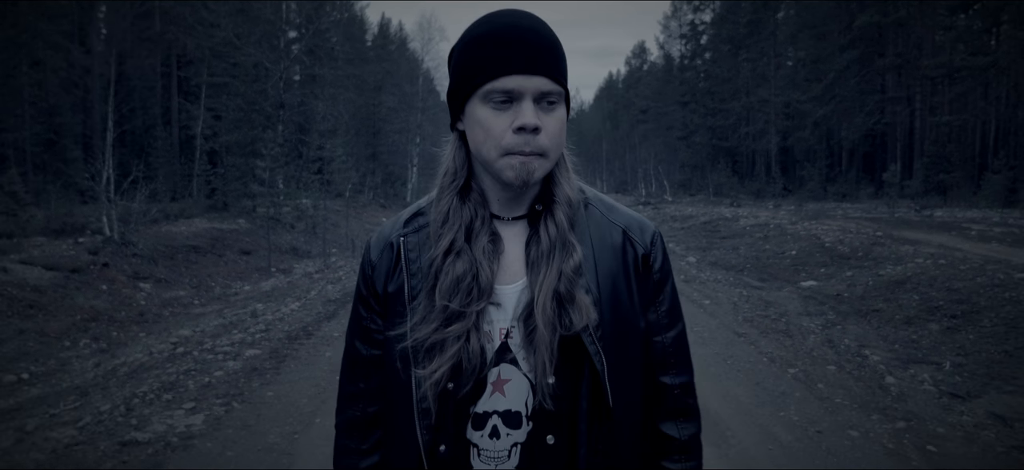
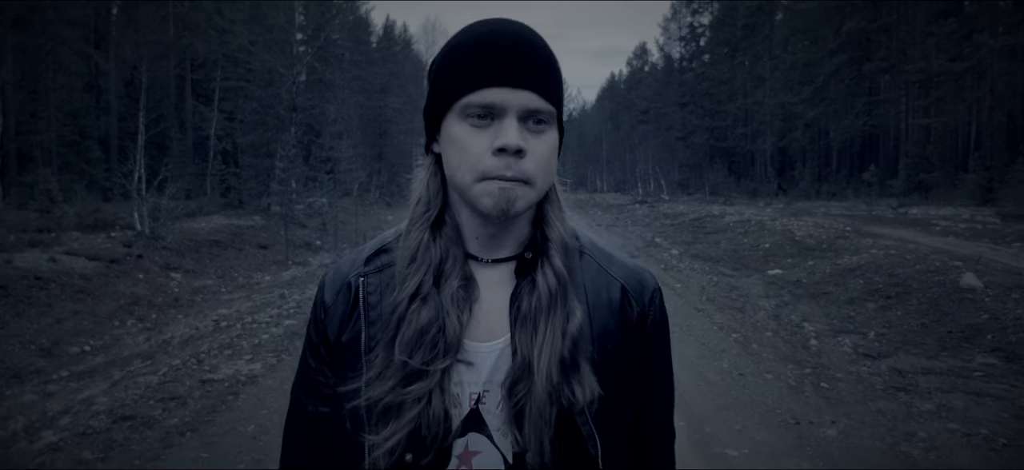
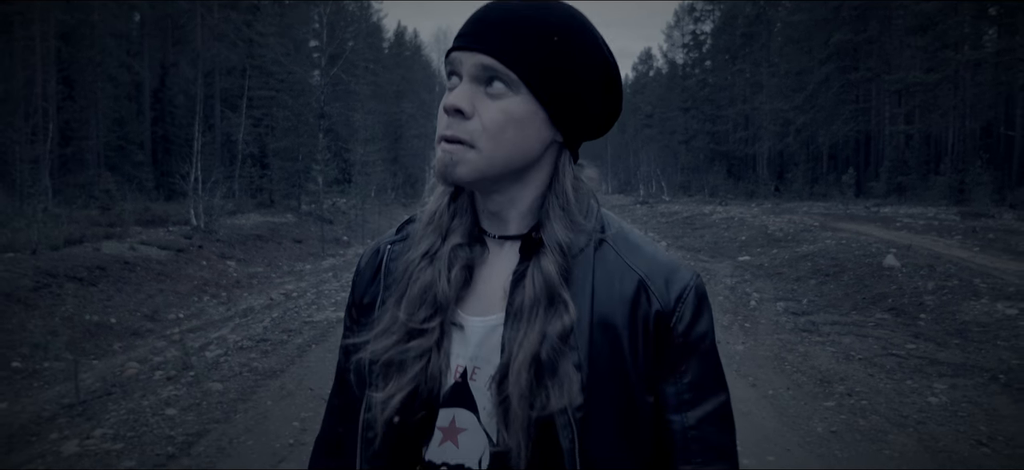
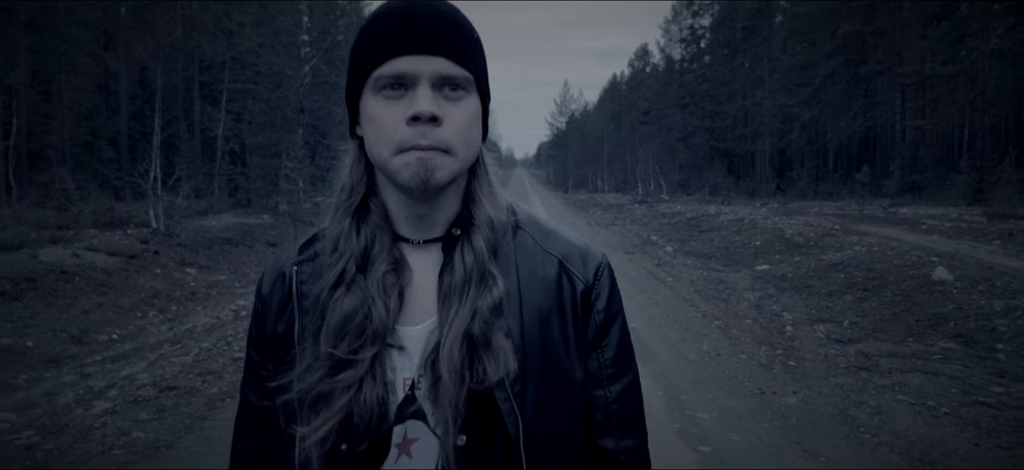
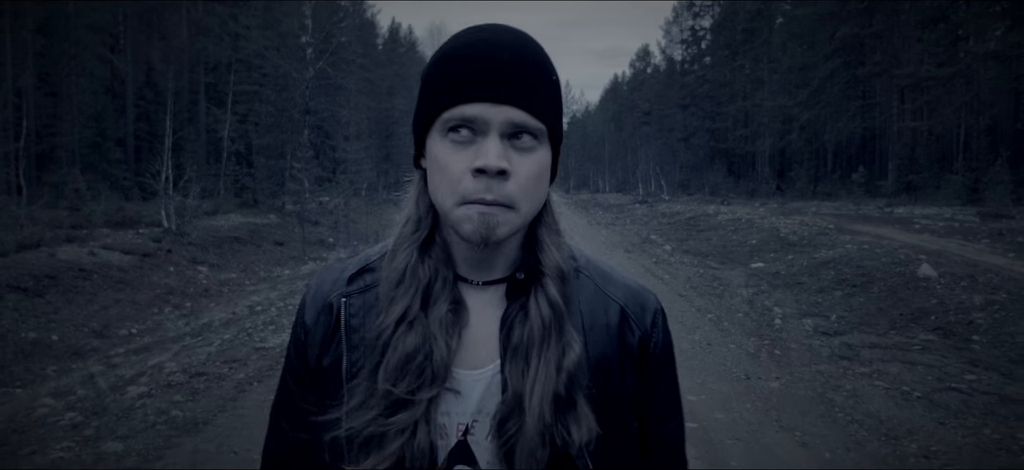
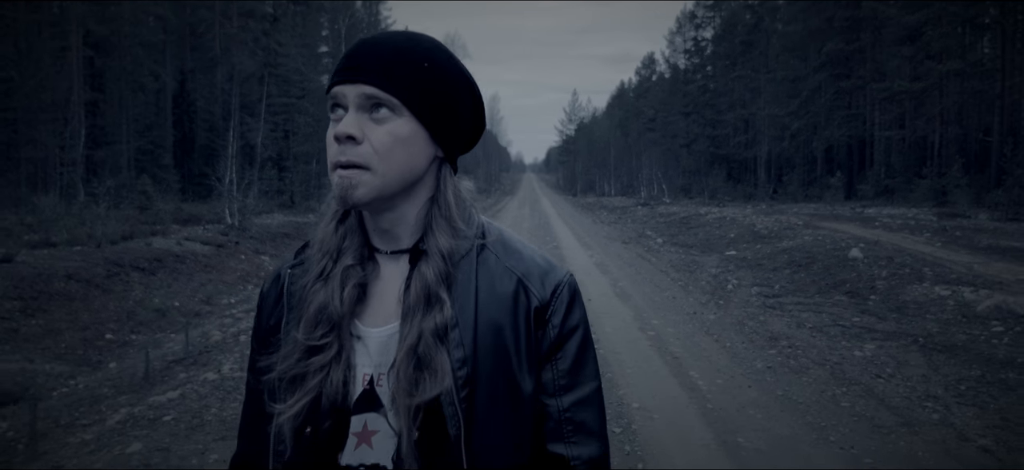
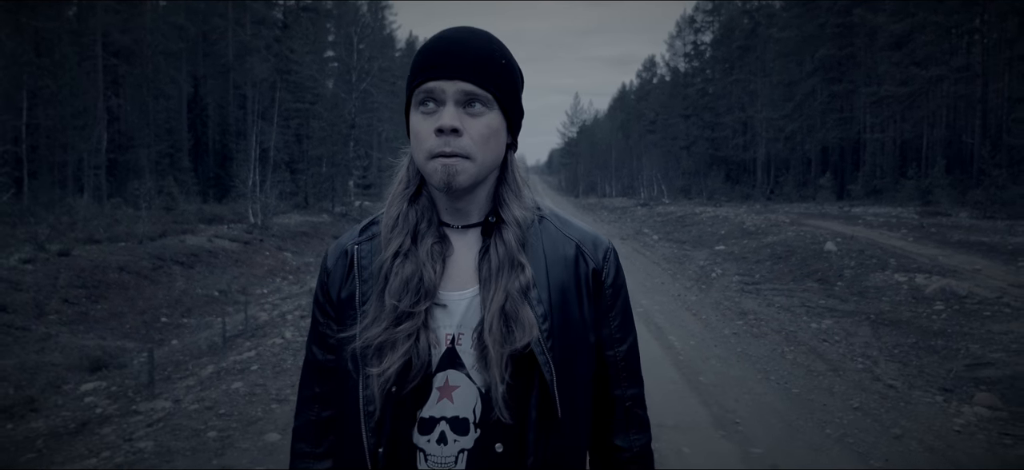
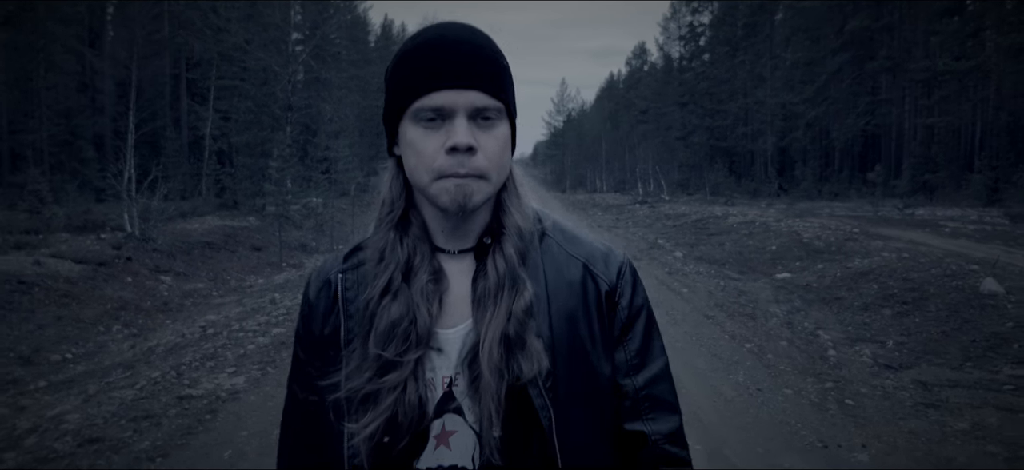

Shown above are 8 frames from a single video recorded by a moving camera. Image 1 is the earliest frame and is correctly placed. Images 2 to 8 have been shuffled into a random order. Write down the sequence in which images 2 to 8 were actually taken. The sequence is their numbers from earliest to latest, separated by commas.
8, 2, 4, 5, 3, 6, 7
